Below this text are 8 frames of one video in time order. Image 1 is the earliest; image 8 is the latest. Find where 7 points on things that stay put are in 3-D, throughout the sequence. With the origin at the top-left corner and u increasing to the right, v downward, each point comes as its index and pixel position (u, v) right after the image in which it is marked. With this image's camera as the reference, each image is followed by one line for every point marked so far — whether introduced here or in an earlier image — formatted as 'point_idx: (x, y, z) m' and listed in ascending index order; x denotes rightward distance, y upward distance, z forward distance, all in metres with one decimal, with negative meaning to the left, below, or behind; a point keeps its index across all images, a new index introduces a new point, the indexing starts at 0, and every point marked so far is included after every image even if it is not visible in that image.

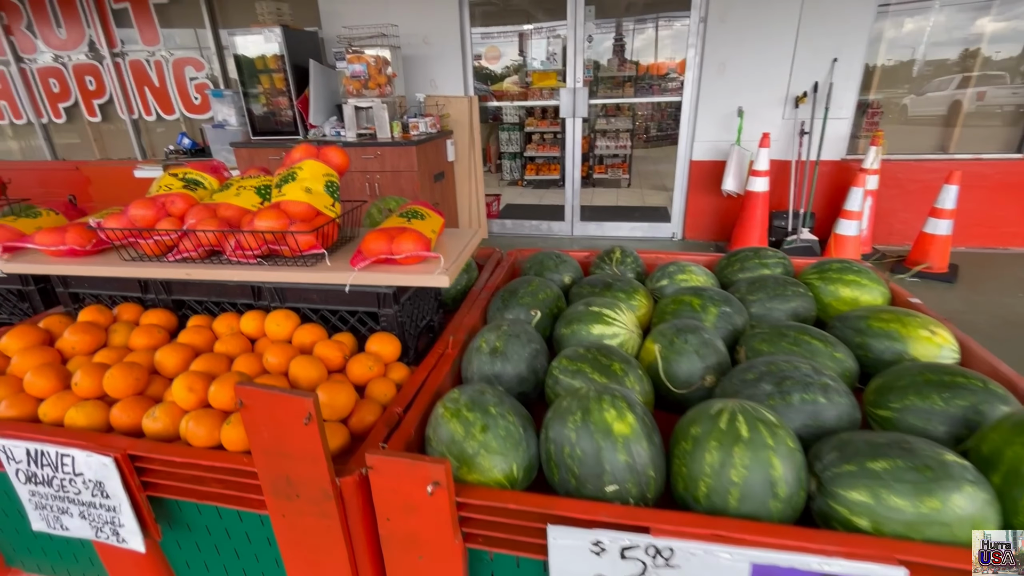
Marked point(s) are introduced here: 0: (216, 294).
0: (-0.8, 0.0, +1.3) m
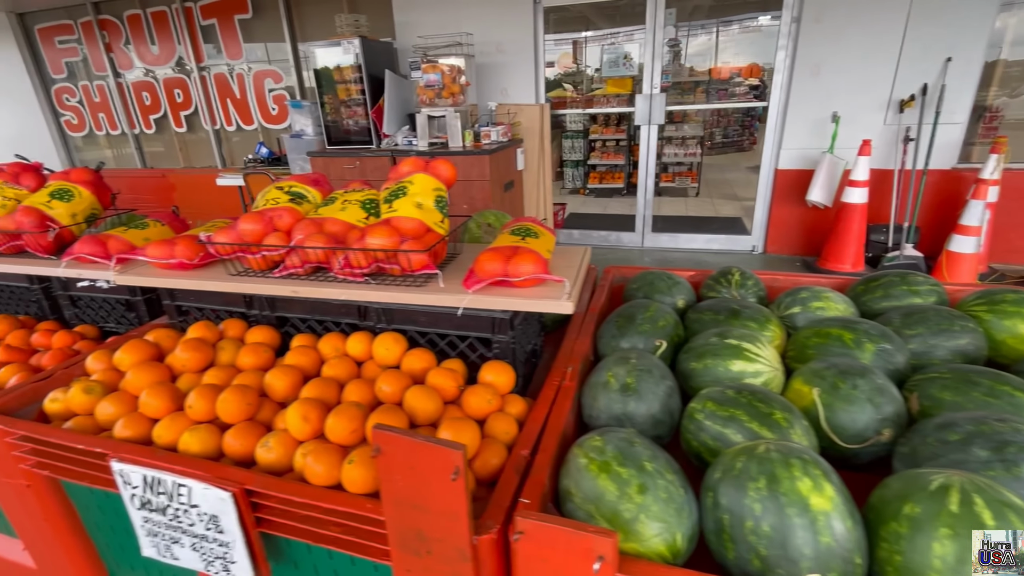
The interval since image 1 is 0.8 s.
0: (-0.5, -0.1, +1.3) m
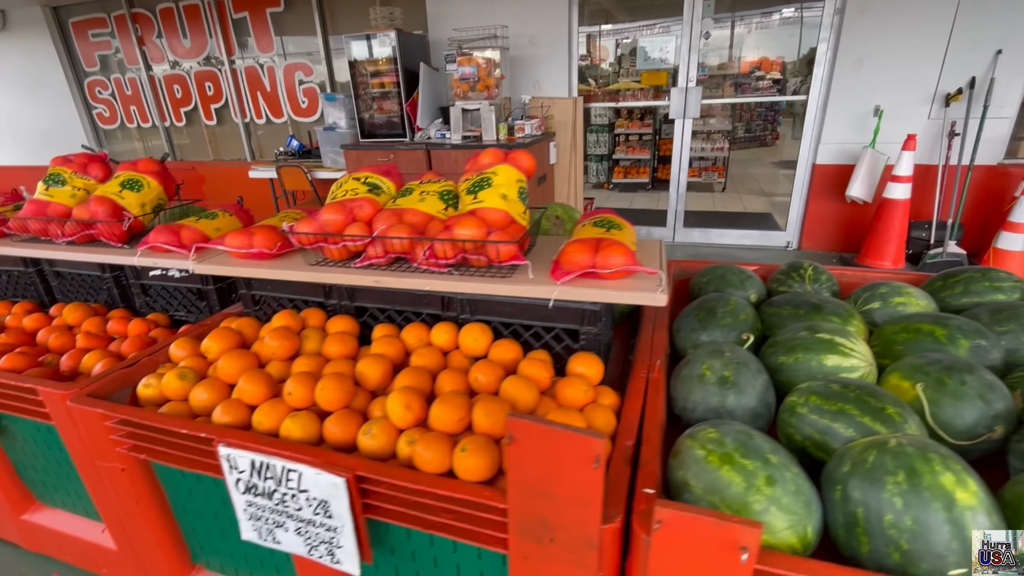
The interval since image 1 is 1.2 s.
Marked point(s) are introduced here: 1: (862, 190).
0: (-0.3, 0.0, +1.3) m
1: (+2.6, +0.7, +3.7) m
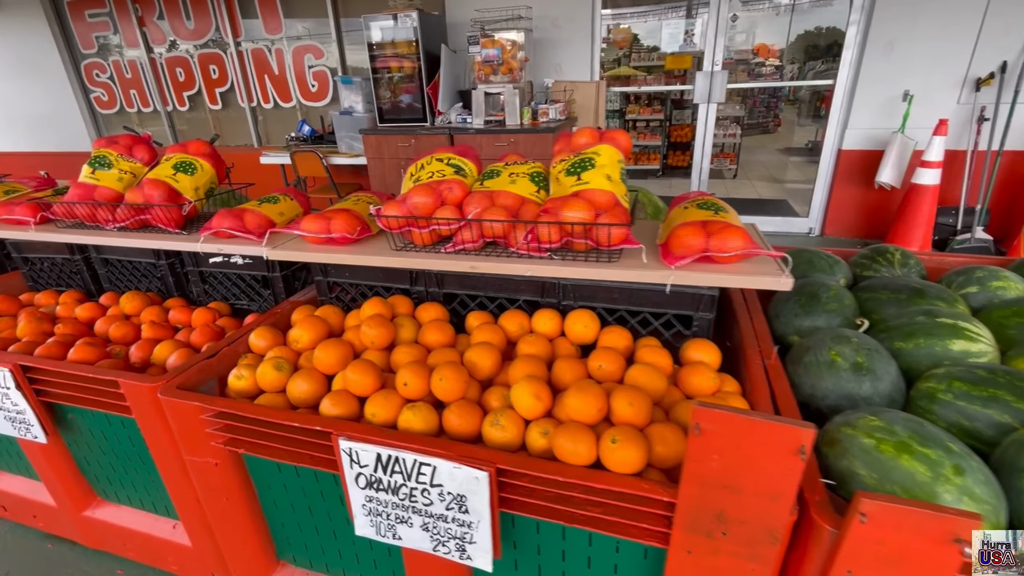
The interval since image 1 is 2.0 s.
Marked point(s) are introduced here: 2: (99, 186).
0: (0.0, 0.0, +1.3) m
1: (+2.8, +0.8, +3.6) m
2: (-1.4, +0.3, +1.6) m
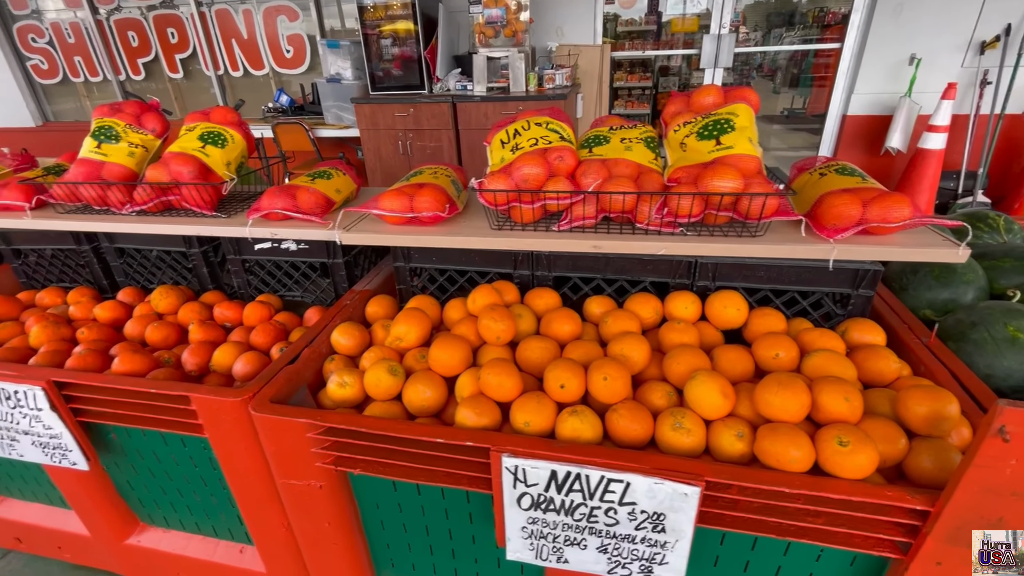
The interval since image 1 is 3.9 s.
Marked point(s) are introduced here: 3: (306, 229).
0: (+0.2, 0.0, +1.1) m
1: (+2.9, +1.1, +3.7) m
2: (-1.1, +0.4, +1.4) m
3: (-0.5, +0.1, +1.2) m
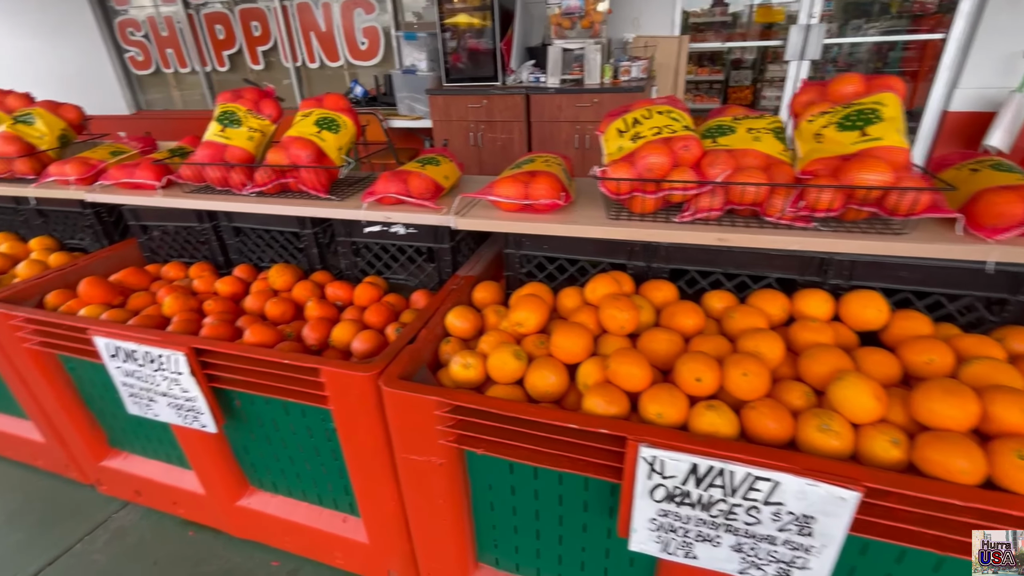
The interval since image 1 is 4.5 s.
0: (+0.5, +0.1, +1.1) m
1: (+3.4, +1.0, +3.4) m
2: (-0.8, +0.4, +1.5) m
3: (-0.2, +0.2, +1.3) m
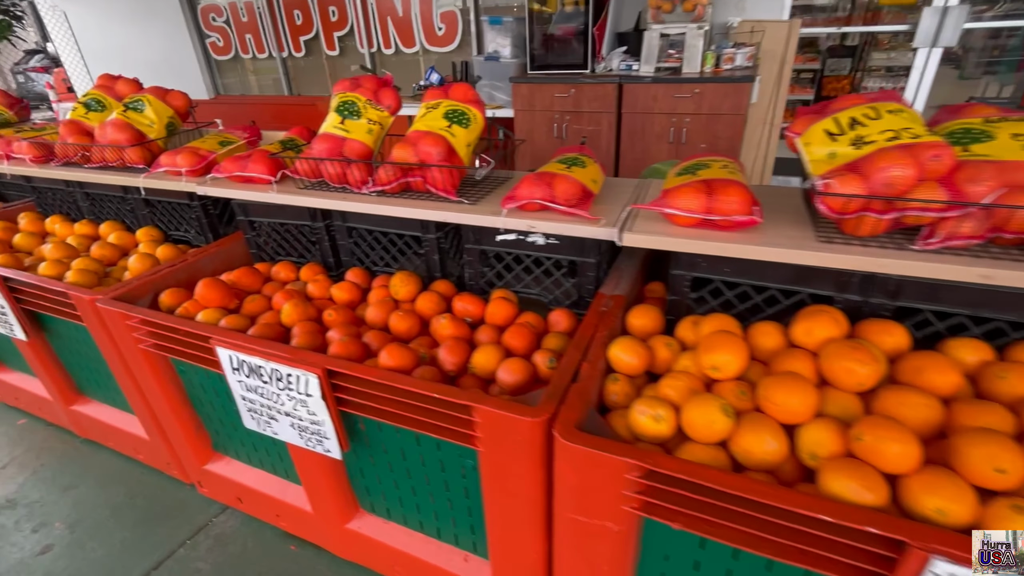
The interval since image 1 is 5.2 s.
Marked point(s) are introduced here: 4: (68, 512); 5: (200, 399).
0: (+0.8, 0.0, +0.9) m
1: (+3.9, +0.9, +2.9) m
2: (-0.4, +0.4, +1.4) m
3: (+0.1, +0.1, +1.1) m
4: (-1.4, -0.7, +1.6) m
5: (-0.9, -0.3, +1.4) m
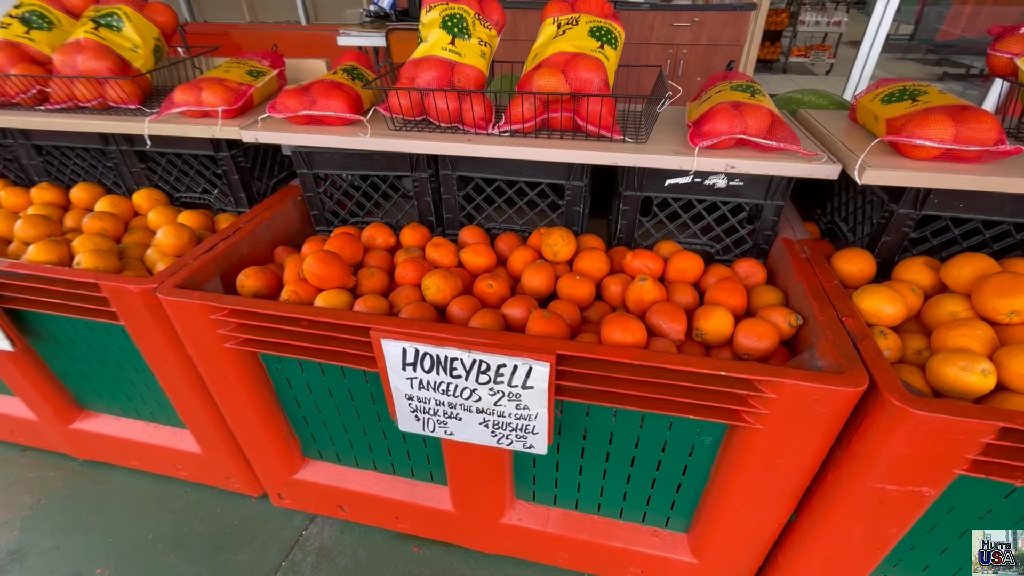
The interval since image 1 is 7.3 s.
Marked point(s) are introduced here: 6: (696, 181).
0: (+1.3, +0.1, +0.9) m
1: (+3.9, +1.4, +3.3) m
2: (-0.1, +0.5, +1.1) m
3: (+0.5, +0.3, +1.0) m
4: (-1.1, -0.7, +1.3) m
5: (-0.5, -0.3, +1.1) m
6: (+0.4, +0.2, +1.1) m
